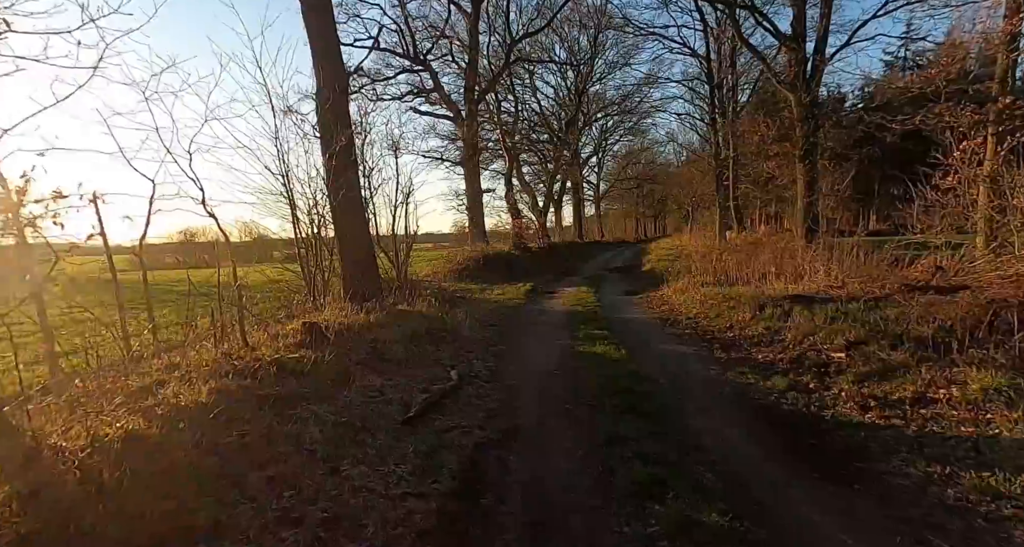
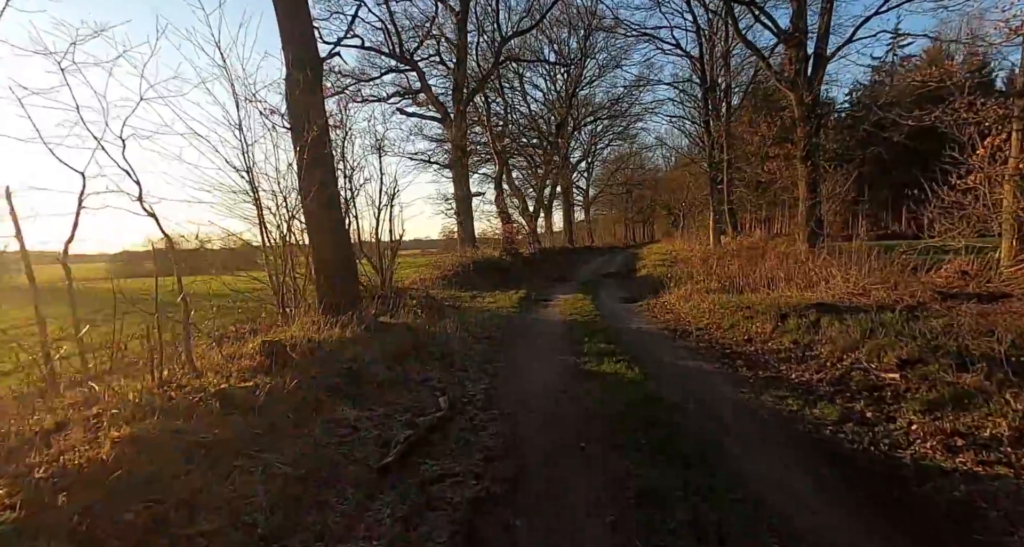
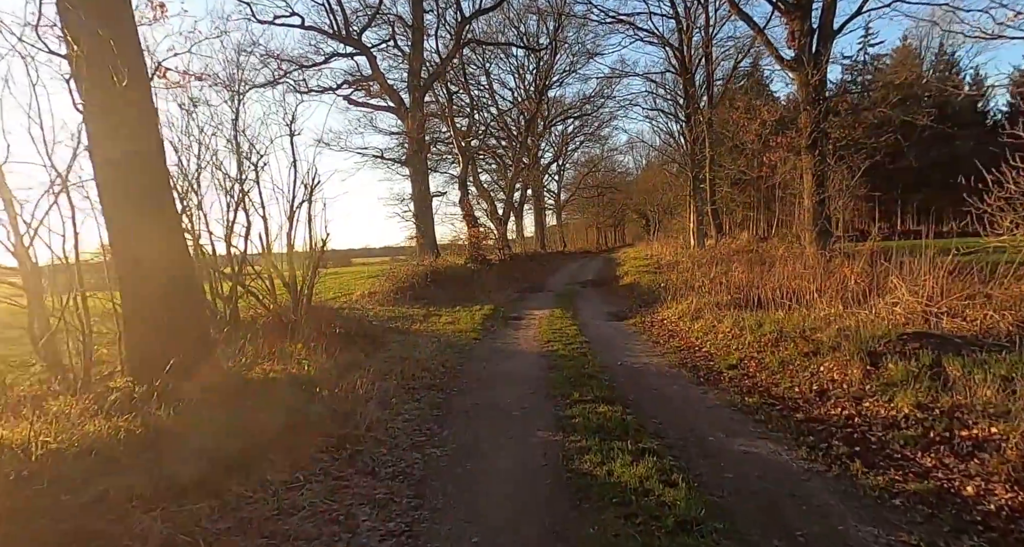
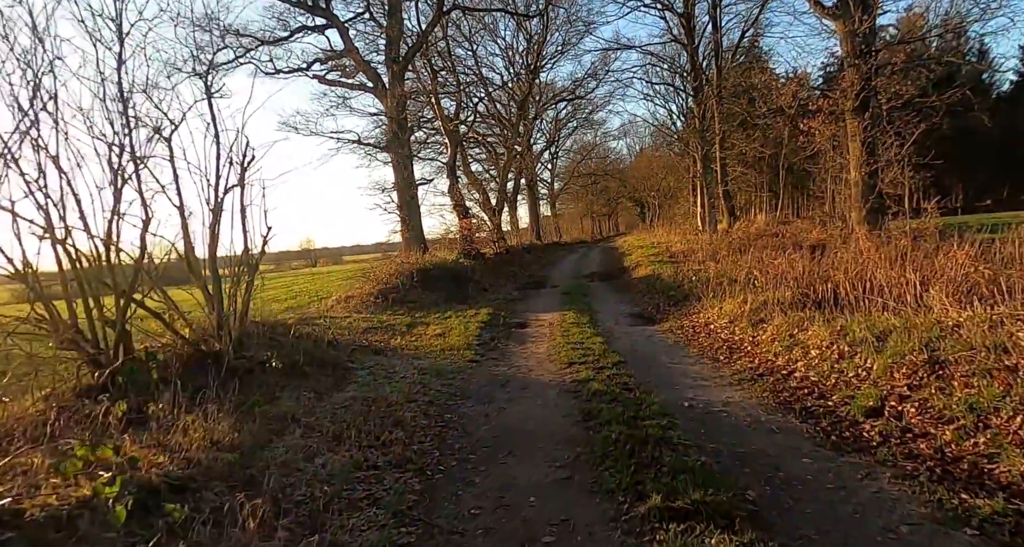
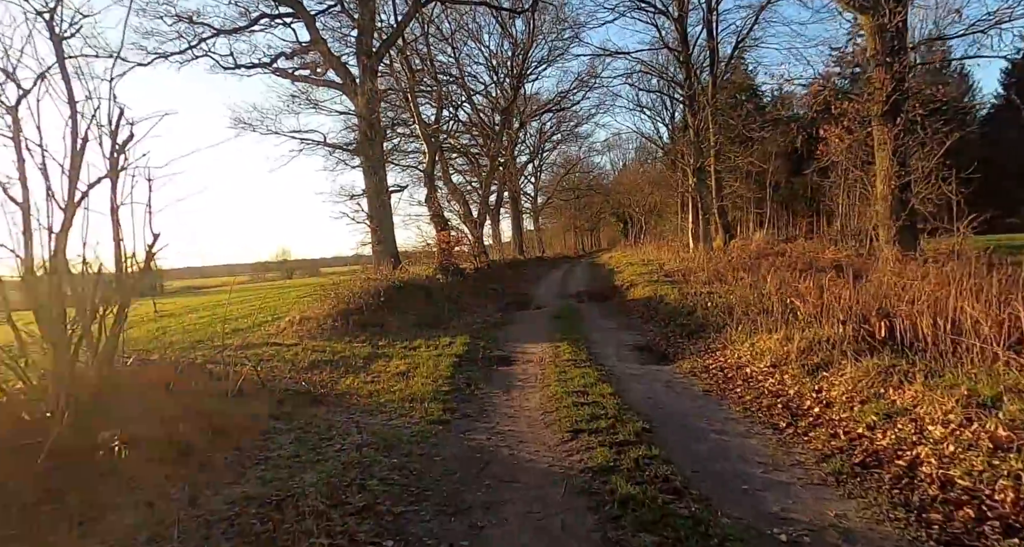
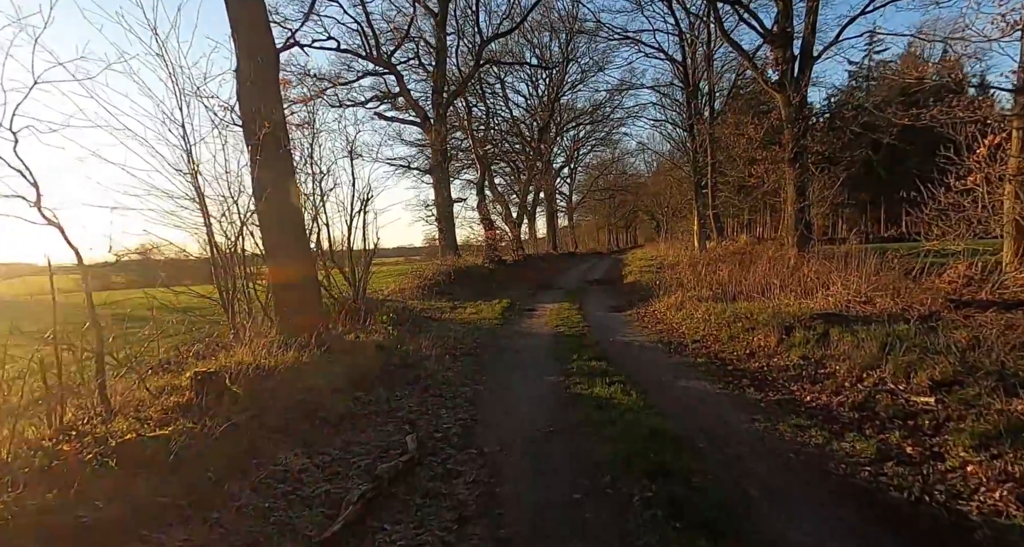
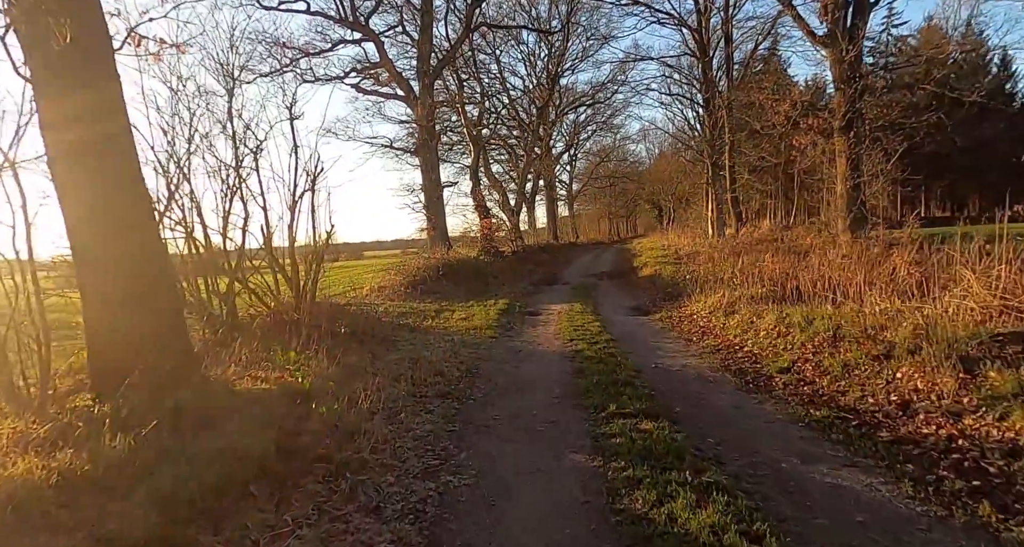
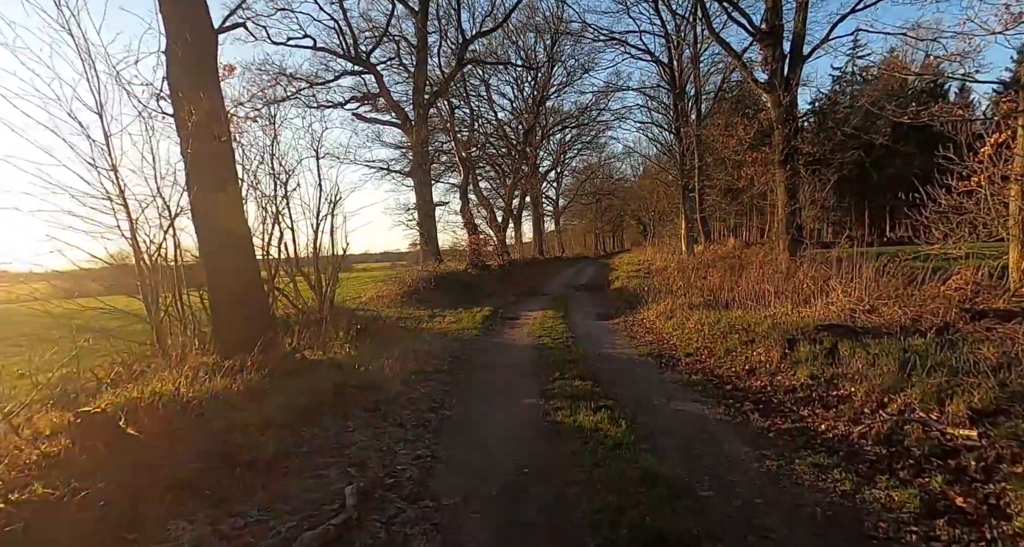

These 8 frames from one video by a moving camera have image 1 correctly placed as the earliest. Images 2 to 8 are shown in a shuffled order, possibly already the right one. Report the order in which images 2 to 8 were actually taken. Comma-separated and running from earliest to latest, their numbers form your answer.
2, 6, 8, 3, 7, 4, 5
